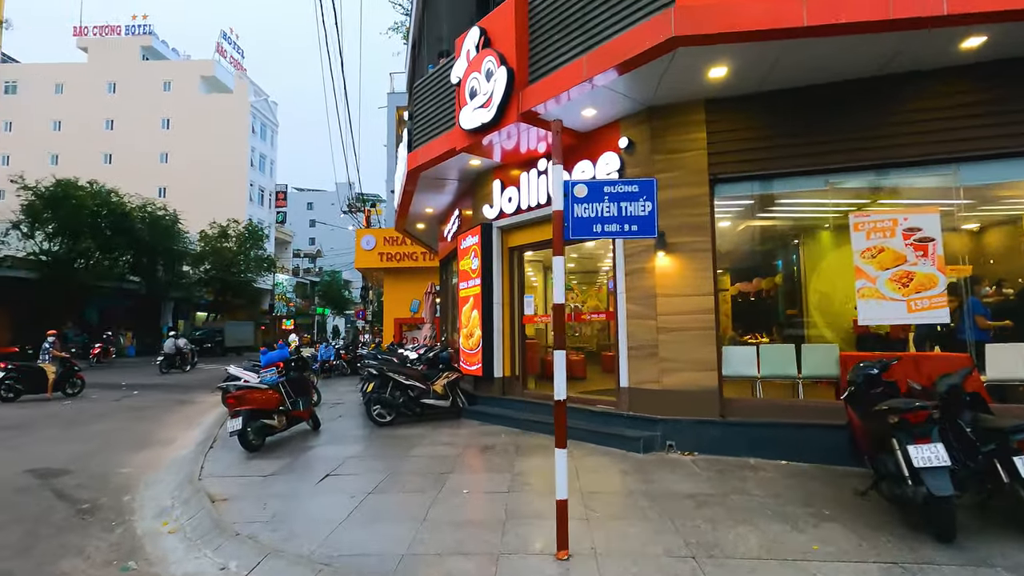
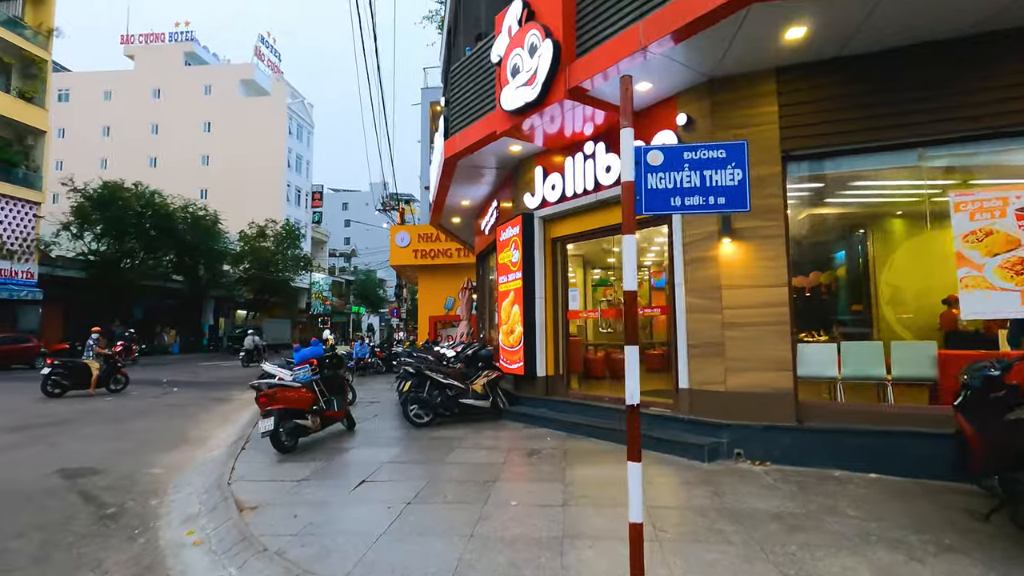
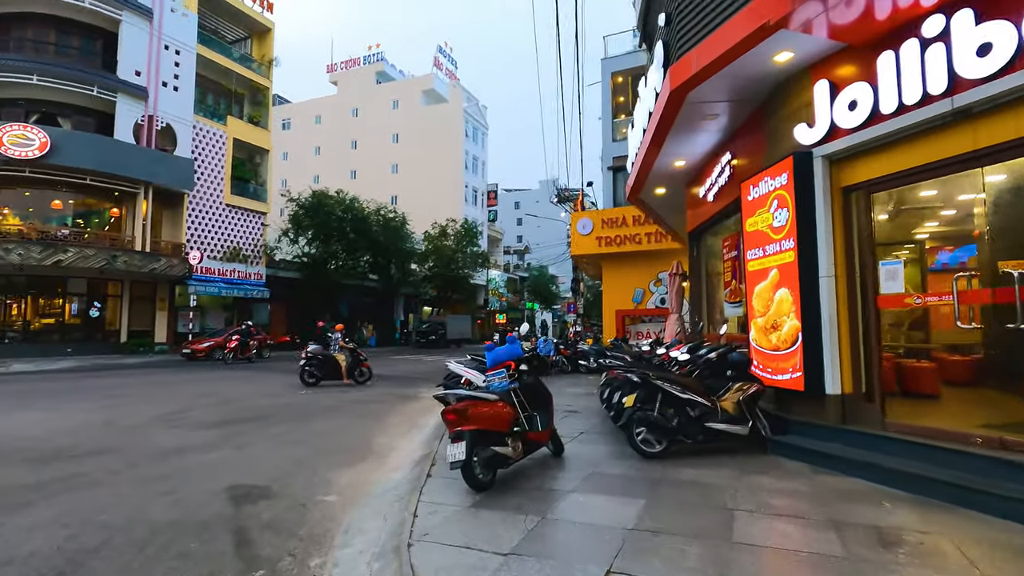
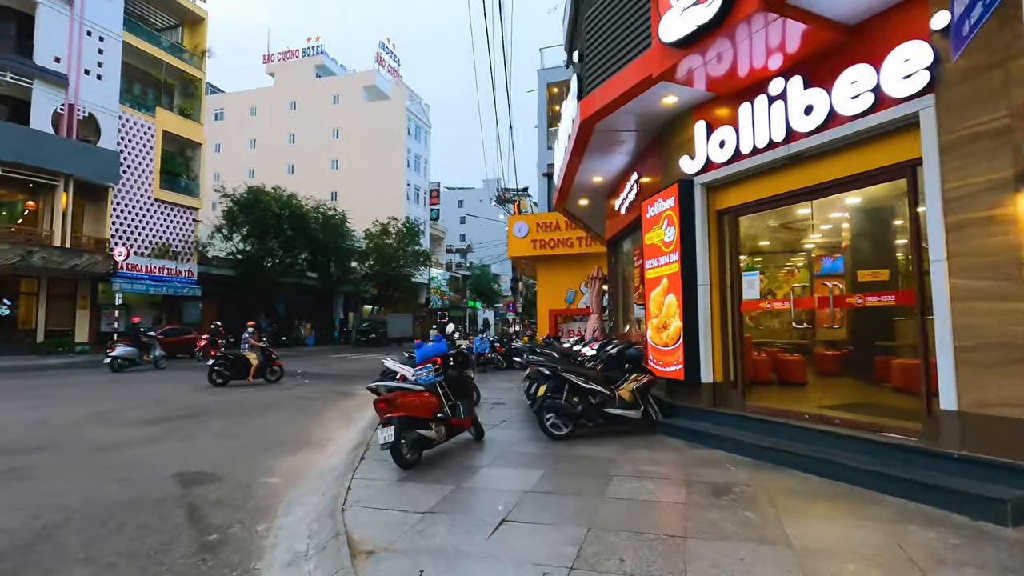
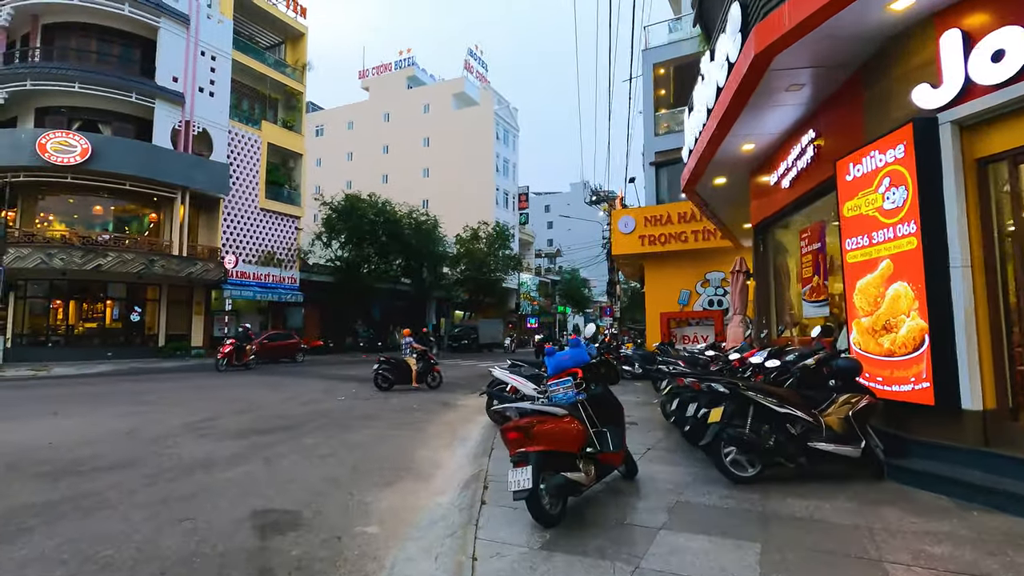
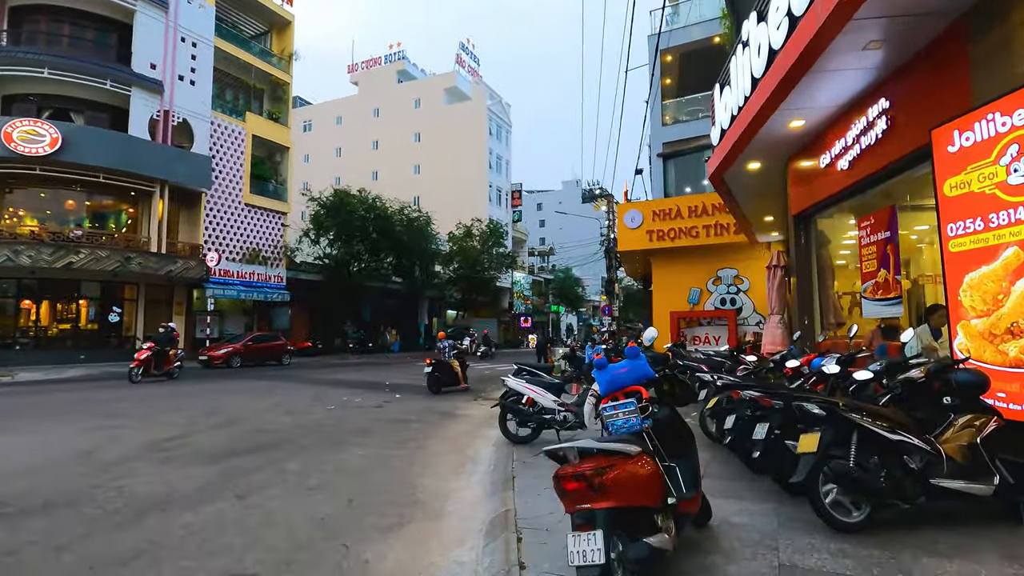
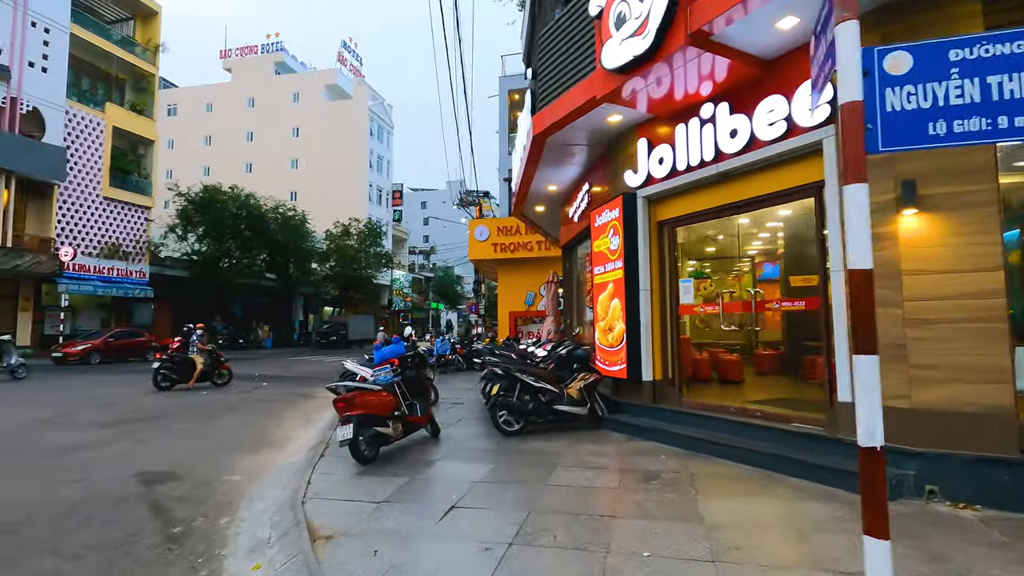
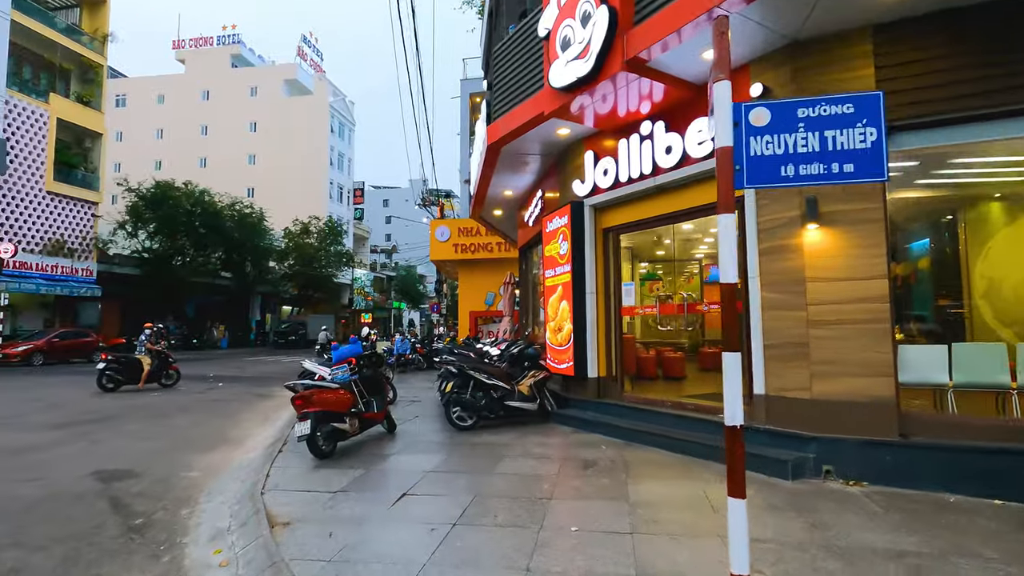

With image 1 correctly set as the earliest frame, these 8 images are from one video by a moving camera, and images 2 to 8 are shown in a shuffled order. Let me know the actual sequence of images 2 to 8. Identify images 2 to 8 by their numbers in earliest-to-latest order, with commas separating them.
2, 8, 7, 4, 3, 5, 6
